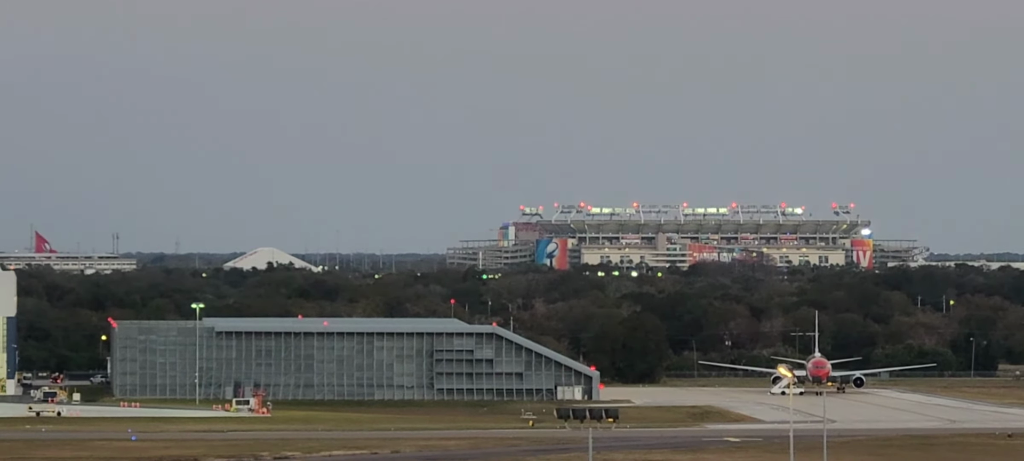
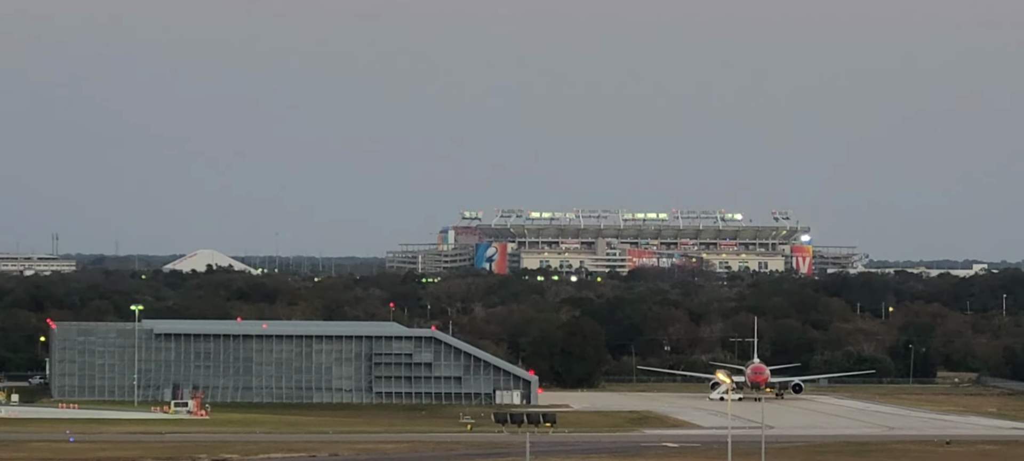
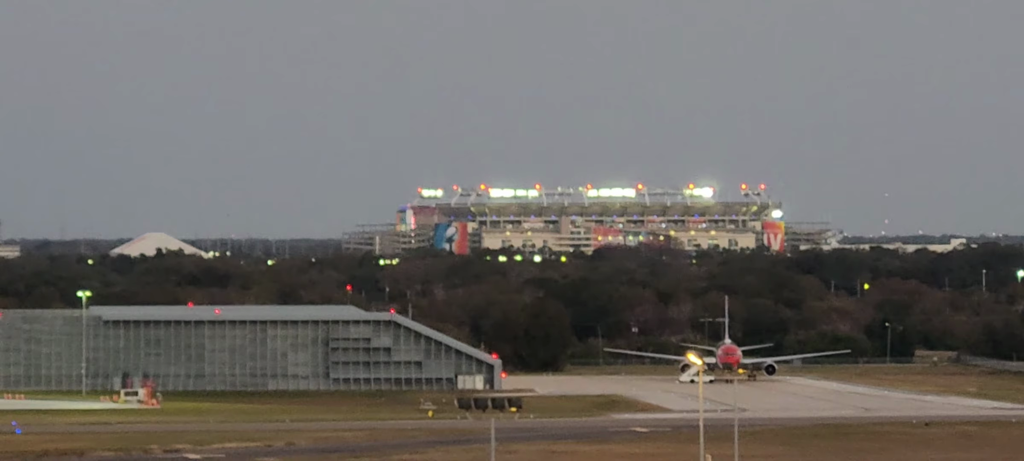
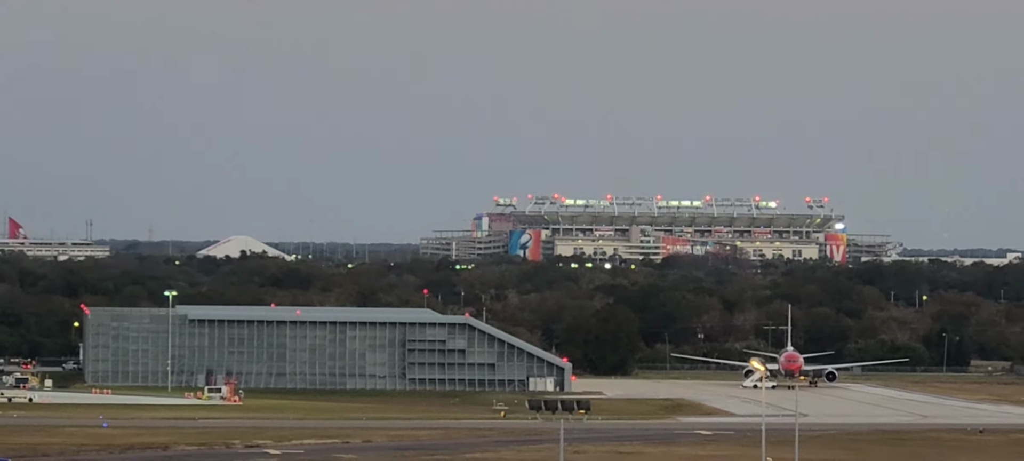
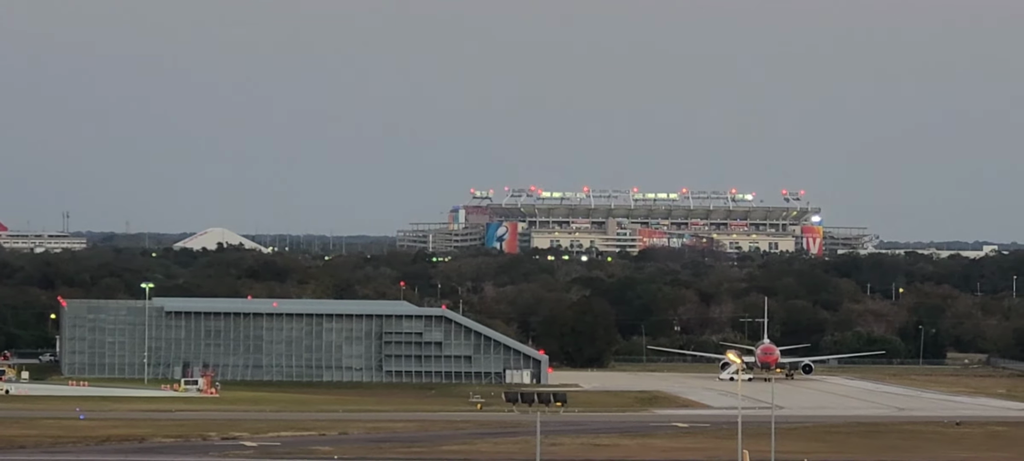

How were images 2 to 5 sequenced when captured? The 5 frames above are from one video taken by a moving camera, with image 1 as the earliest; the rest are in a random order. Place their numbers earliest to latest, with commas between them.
4, 5, 2, 3
